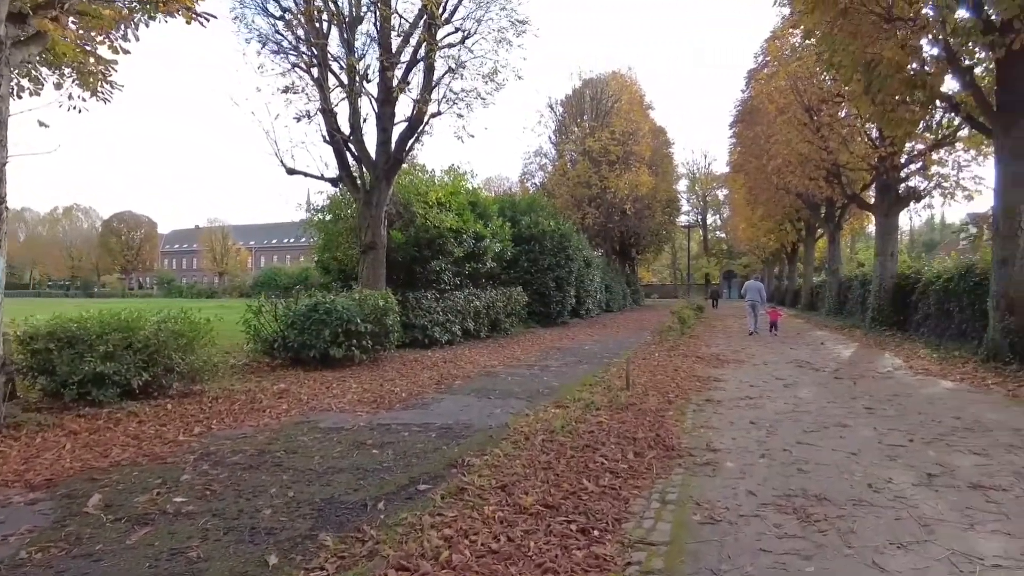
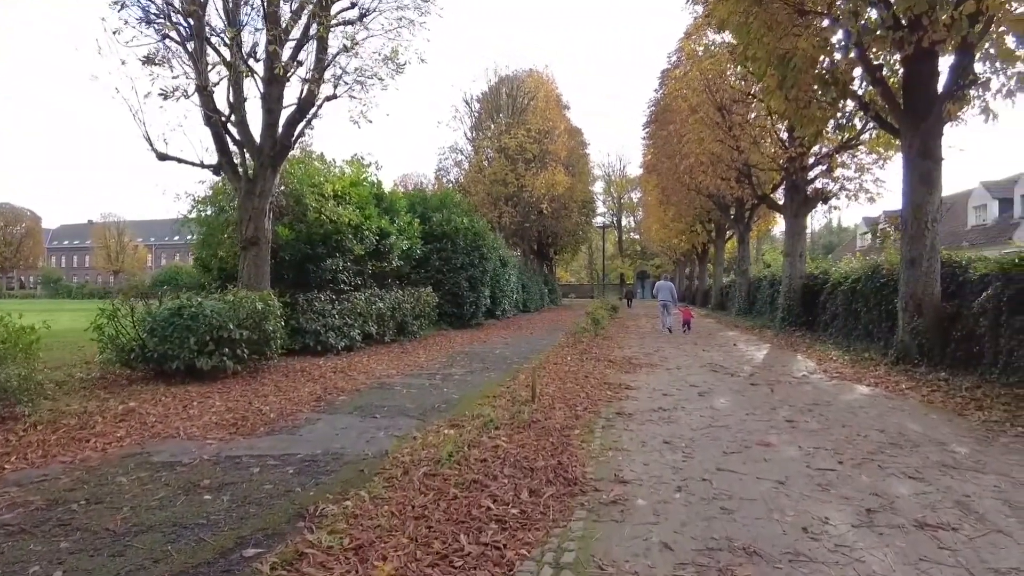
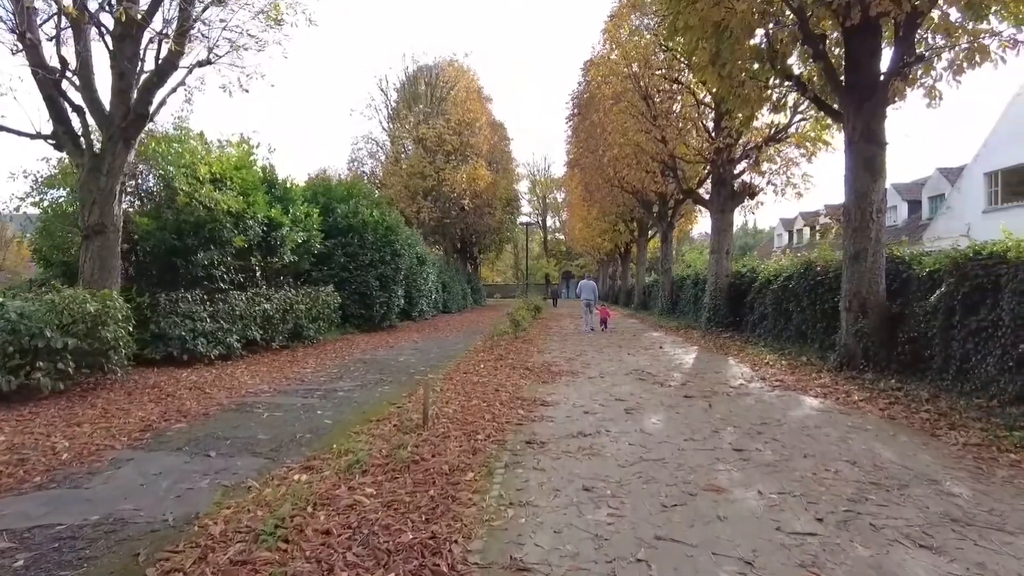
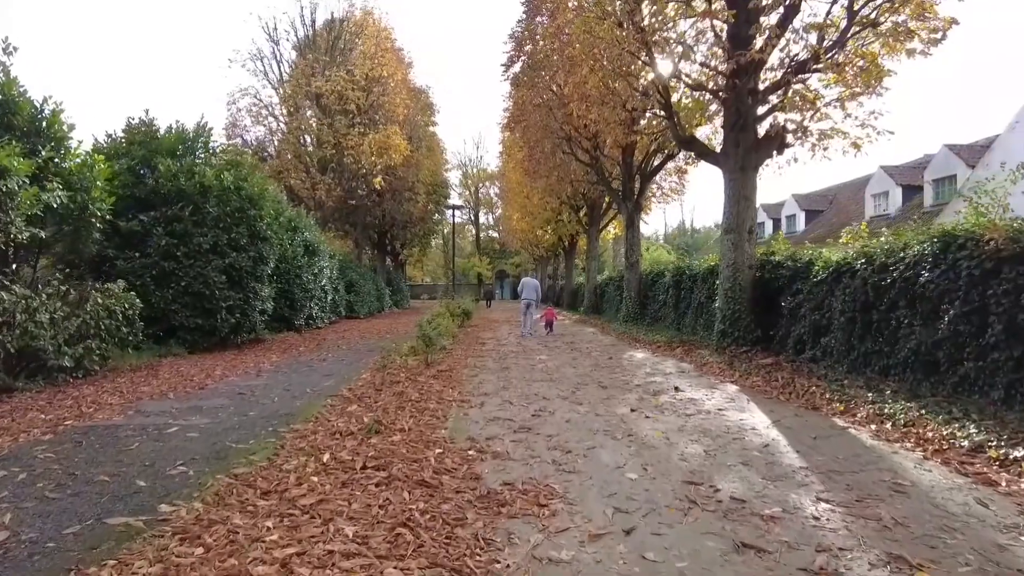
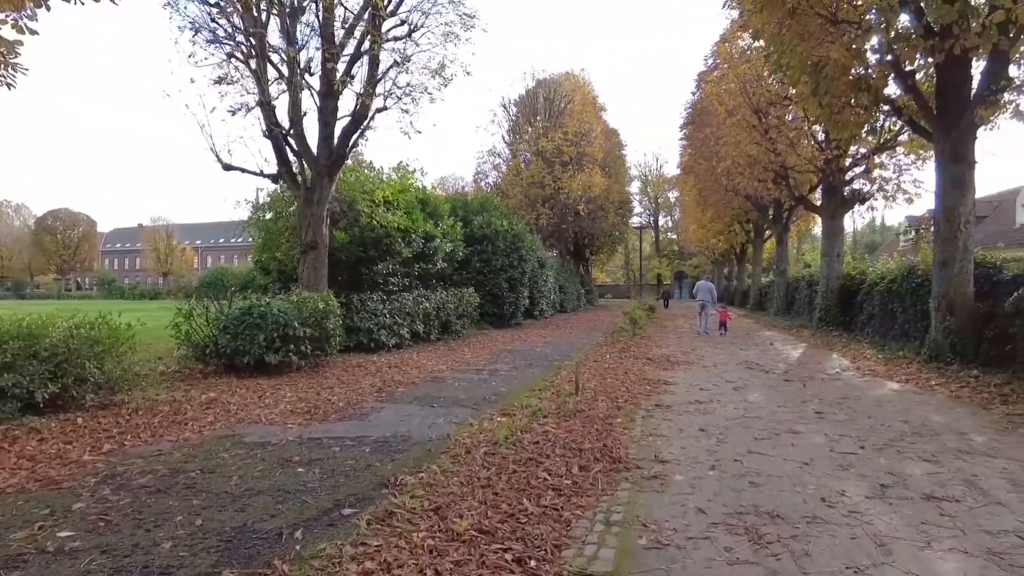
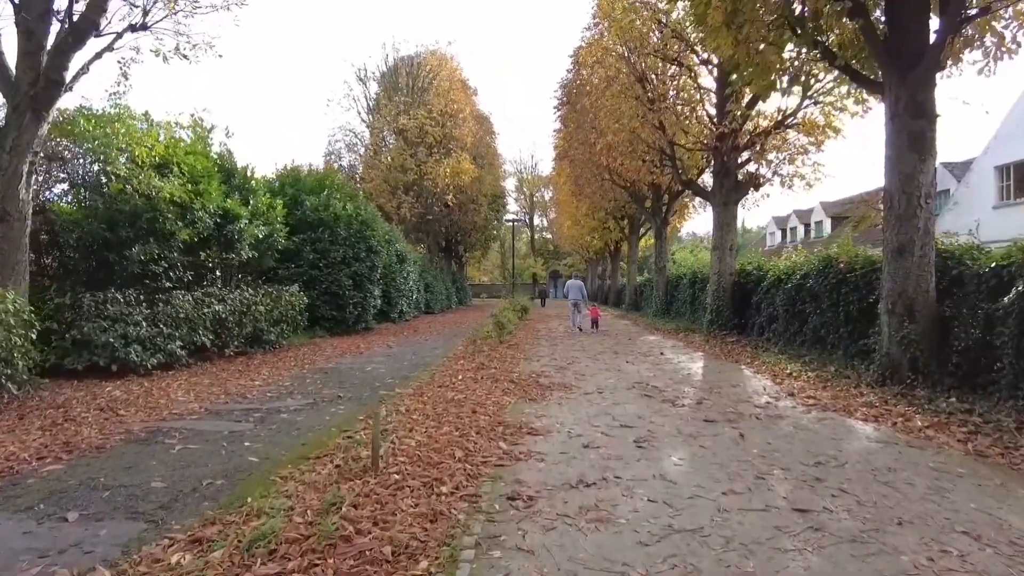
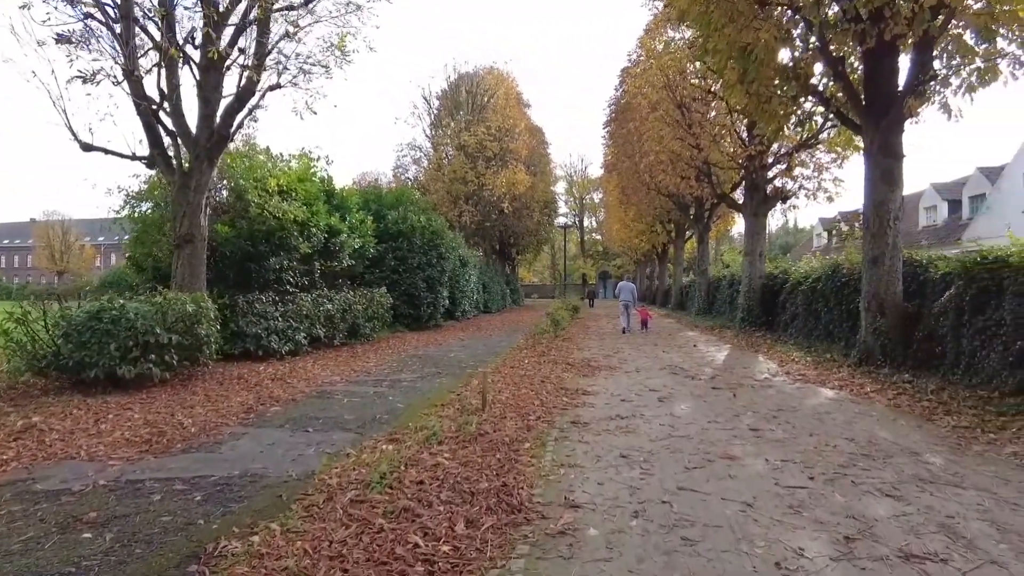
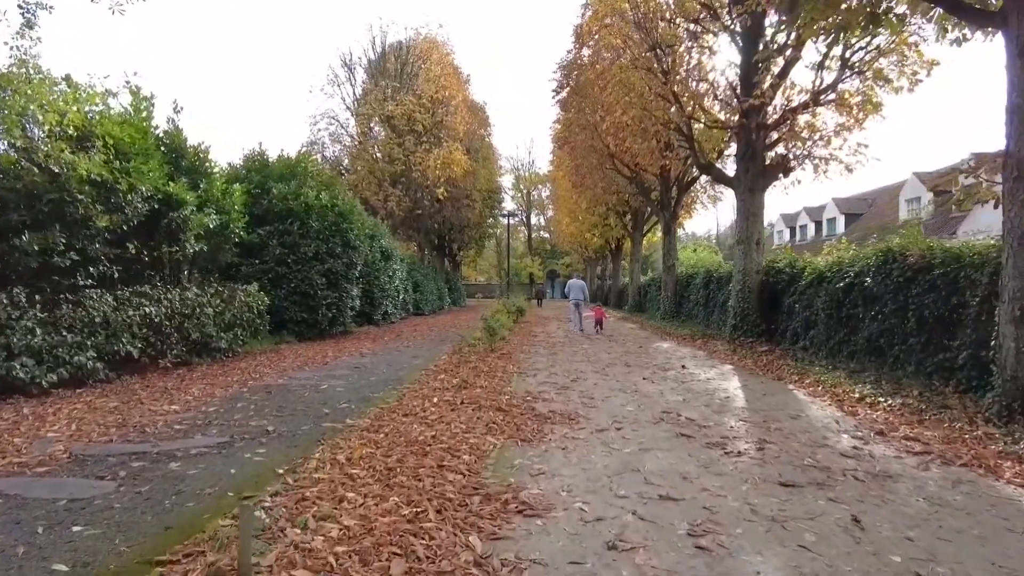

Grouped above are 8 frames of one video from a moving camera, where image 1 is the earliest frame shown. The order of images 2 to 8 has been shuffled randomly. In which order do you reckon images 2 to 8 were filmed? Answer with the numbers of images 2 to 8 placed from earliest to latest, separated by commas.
5, 2, 7, 3, 6, 8, 4
